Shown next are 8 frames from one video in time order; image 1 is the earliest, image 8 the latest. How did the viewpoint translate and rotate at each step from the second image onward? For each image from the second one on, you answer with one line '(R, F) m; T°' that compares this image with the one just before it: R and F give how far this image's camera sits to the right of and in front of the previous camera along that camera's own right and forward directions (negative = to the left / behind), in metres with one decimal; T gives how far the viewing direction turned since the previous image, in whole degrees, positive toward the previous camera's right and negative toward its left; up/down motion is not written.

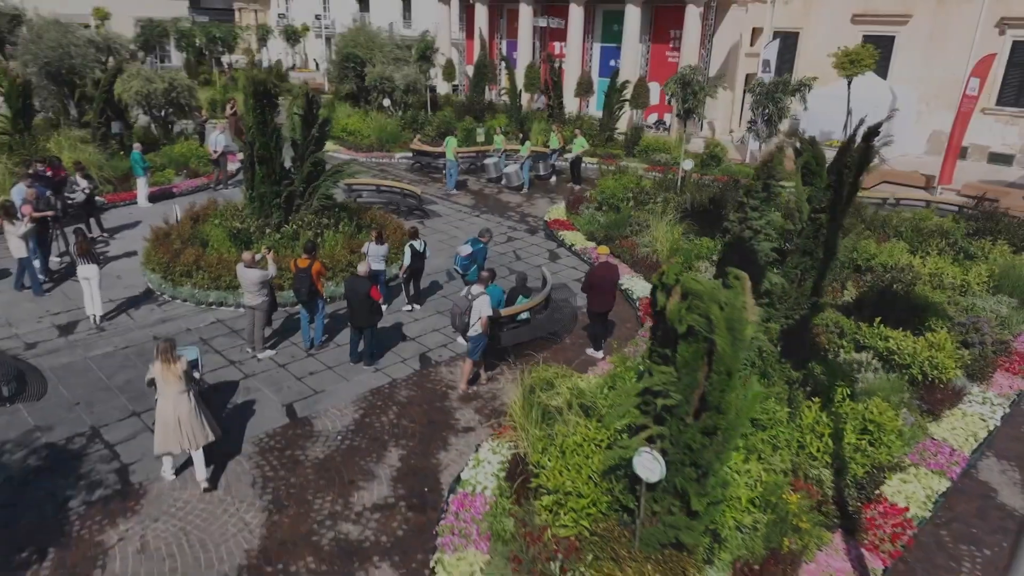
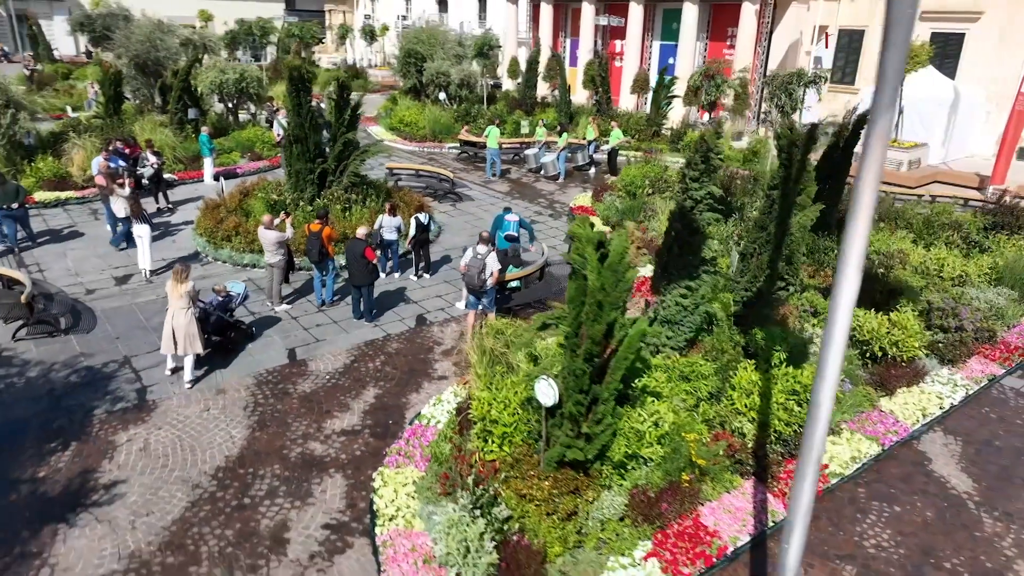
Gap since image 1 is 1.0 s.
(+1.3, -0.7) m; -7°
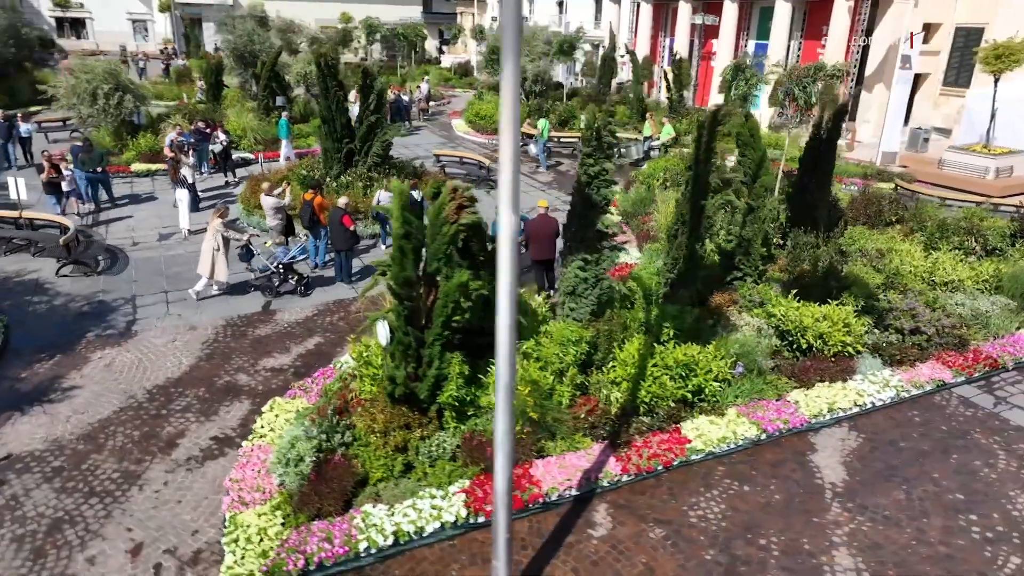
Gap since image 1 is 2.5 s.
(+2.5, -0.3) m; -11°
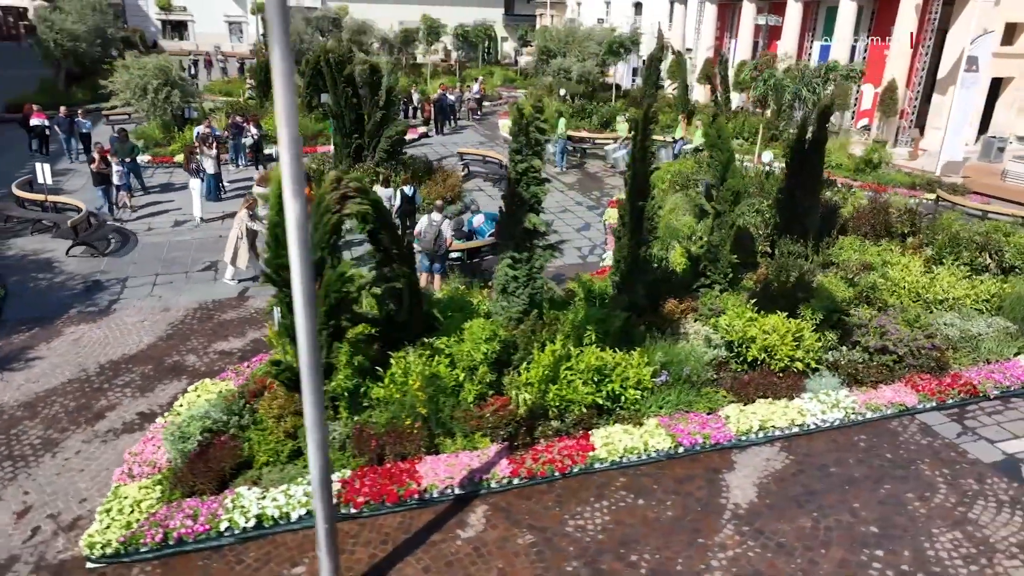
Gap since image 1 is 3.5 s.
(+1.7, +0.2) m; -7°
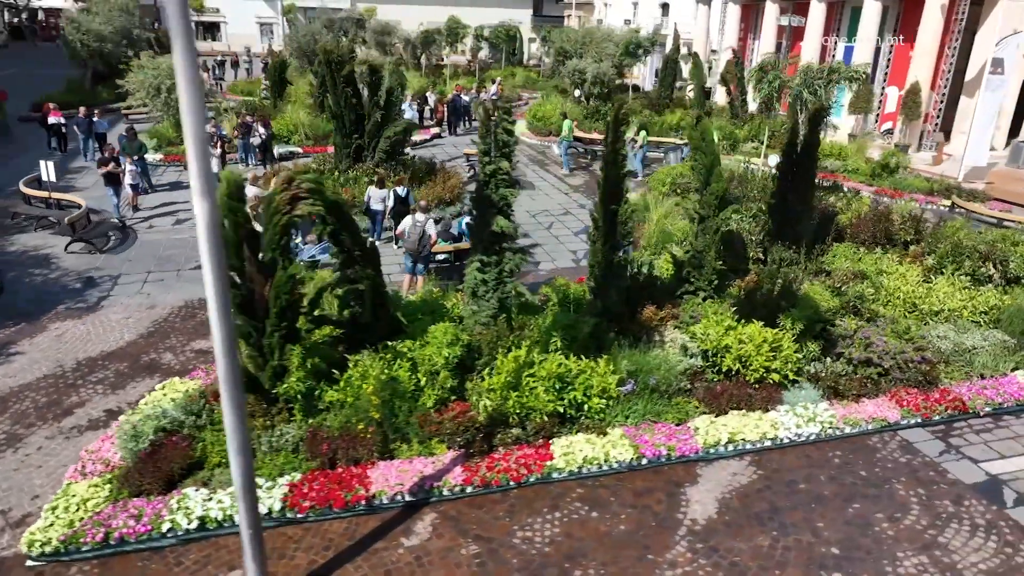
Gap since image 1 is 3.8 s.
(+0.6, +0.1) m; -3°
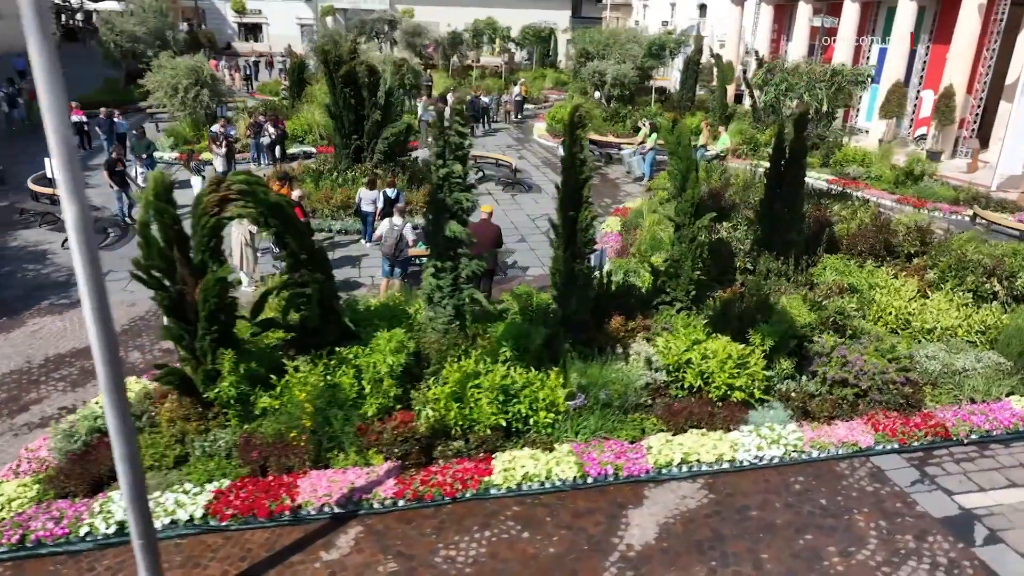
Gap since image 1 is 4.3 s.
(+0.9, +0.3) m; -3°
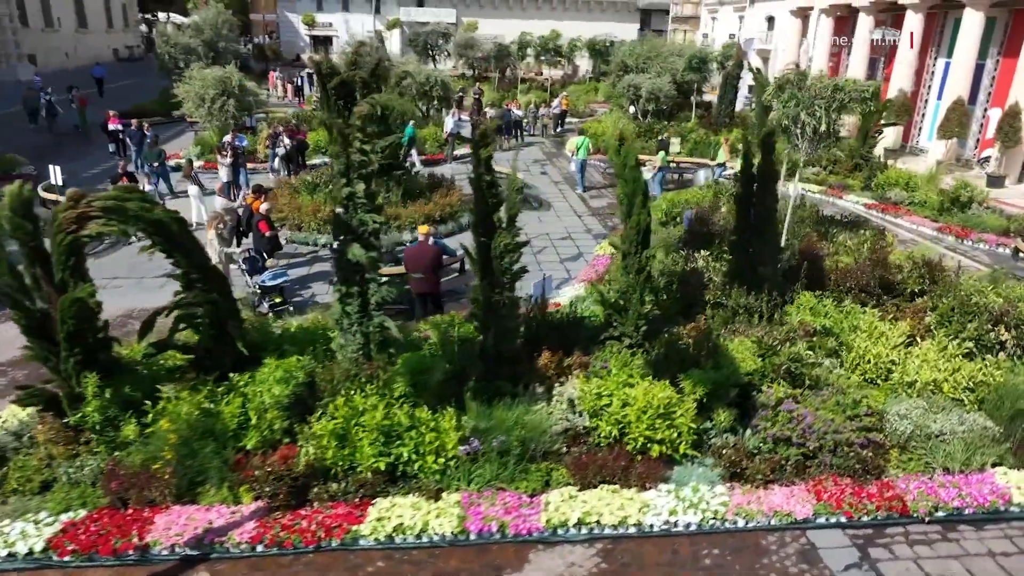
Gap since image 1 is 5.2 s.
(+1.5, +0.6) m; -6°
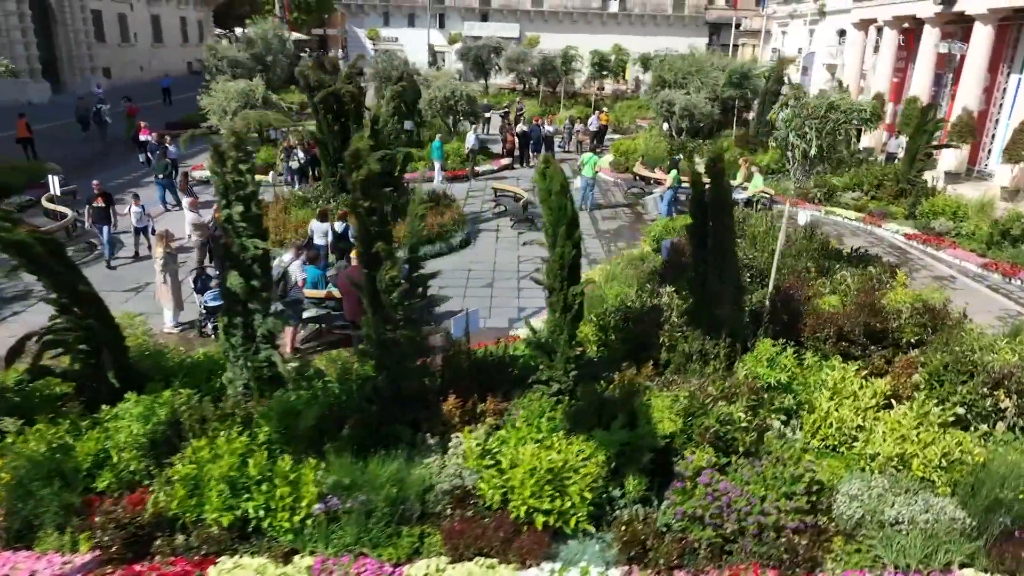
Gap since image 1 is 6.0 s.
(+1.5, +0.8) m; -6°
